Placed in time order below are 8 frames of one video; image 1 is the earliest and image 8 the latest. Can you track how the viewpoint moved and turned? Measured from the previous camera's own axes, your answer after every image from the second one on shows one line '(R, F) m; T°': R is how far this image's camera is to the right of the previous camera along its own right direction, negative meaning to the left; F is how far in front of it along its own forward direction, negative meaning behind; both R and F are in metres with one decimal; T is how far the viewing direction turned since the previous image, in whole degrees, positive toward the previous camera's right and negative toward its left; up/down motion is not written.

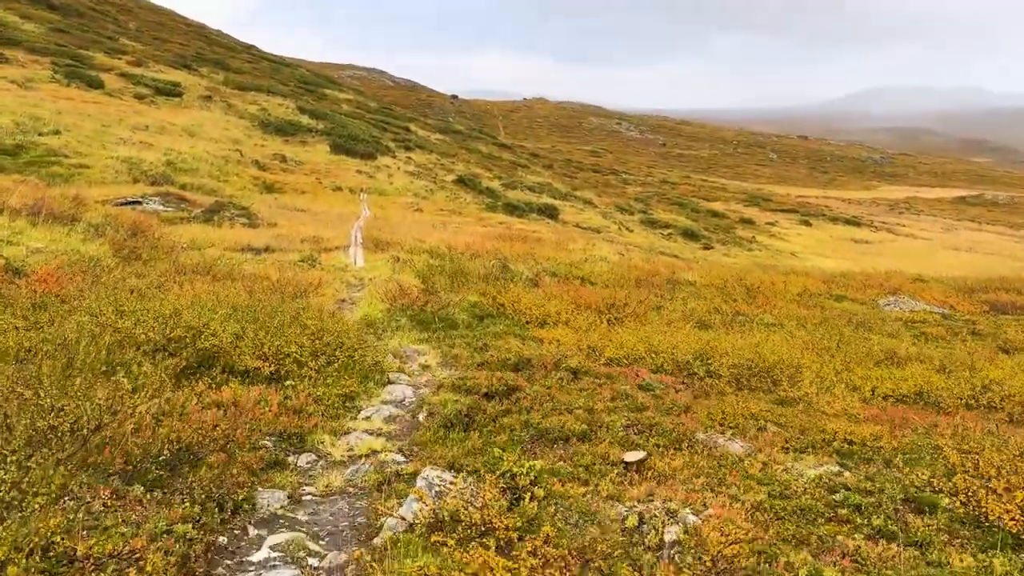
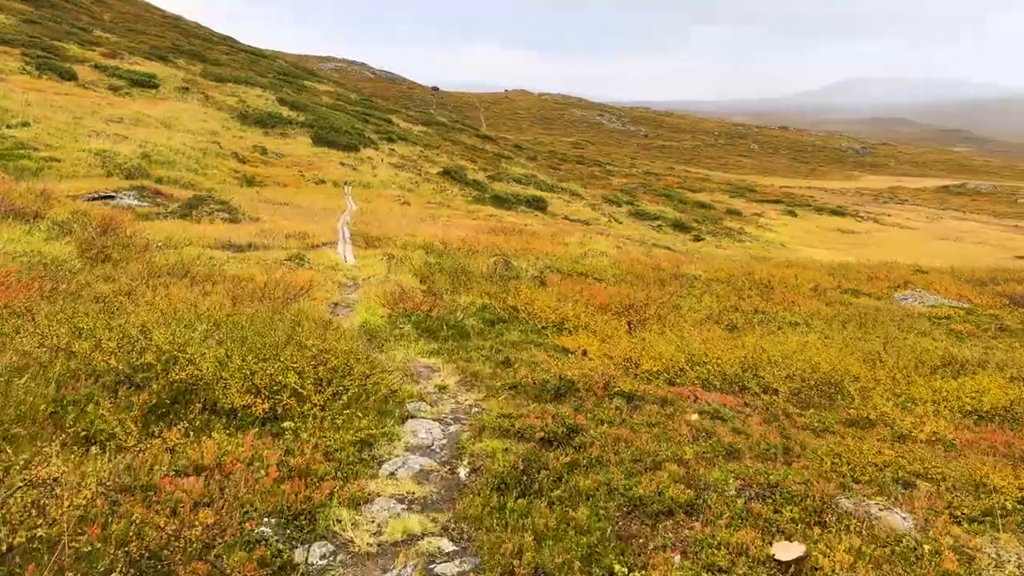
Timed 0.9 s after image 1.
(-0.6, +1.6) m; +1°
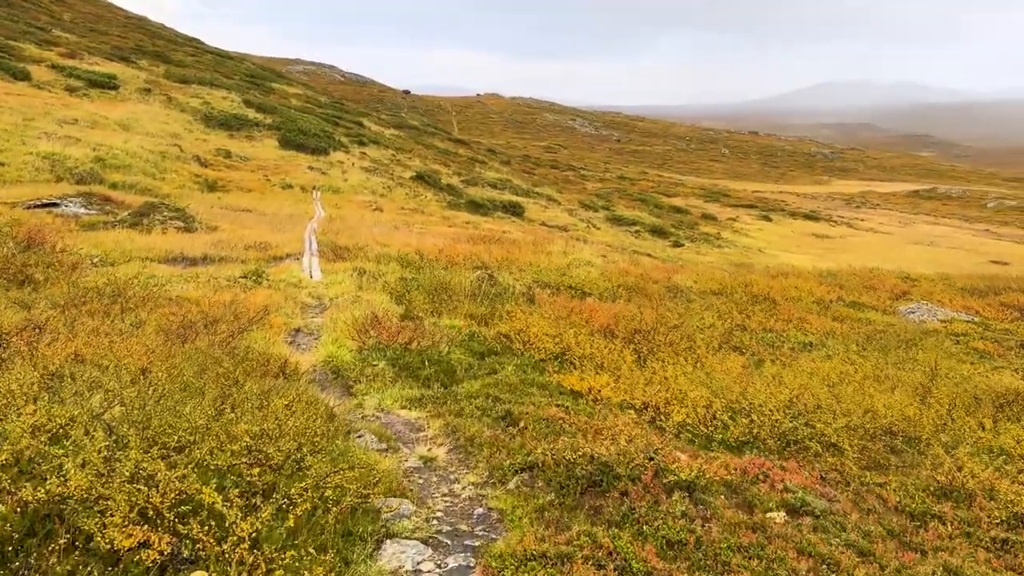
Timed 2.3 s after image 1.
(-0.3, +2.2) m; +2°
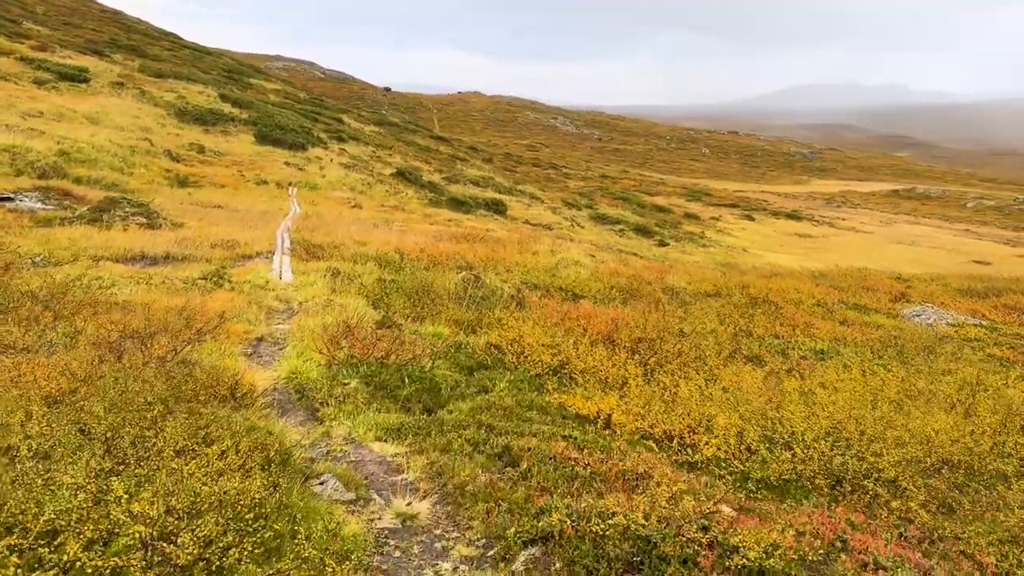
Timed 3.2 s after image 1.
(-0.2, +1.5) m; +1°
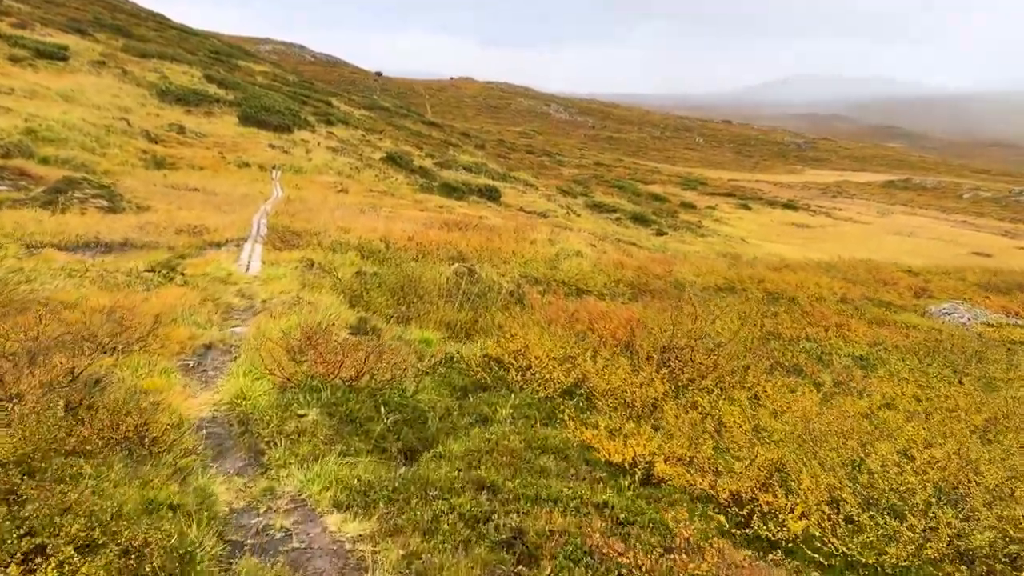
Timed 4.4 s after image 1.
(-0.1, +2.2) m; +1°
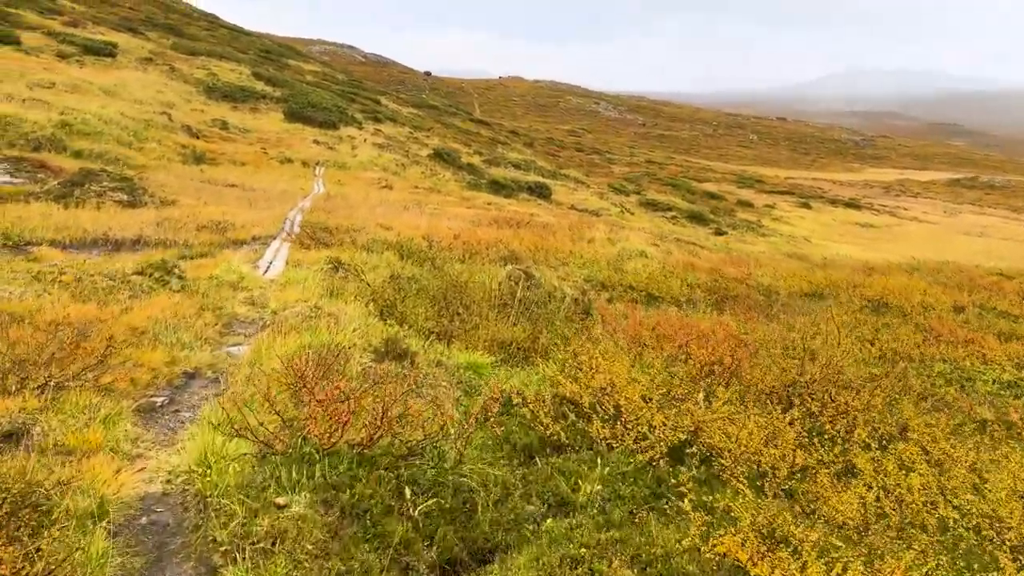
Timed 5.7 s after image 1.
(-0.3, +2.6) m; -3°
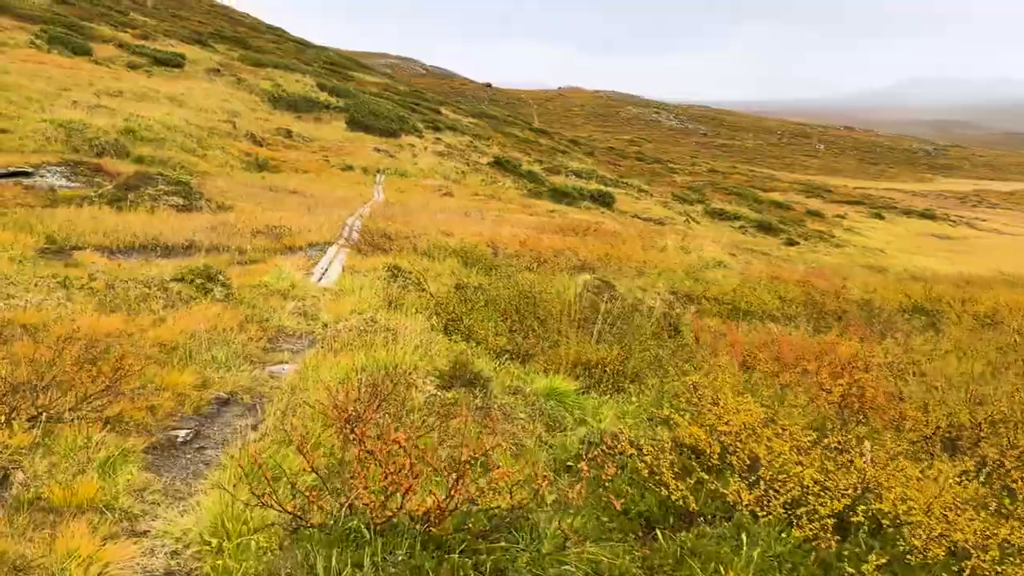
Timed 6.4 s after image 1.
(-0.3, +1.4) m; -4°
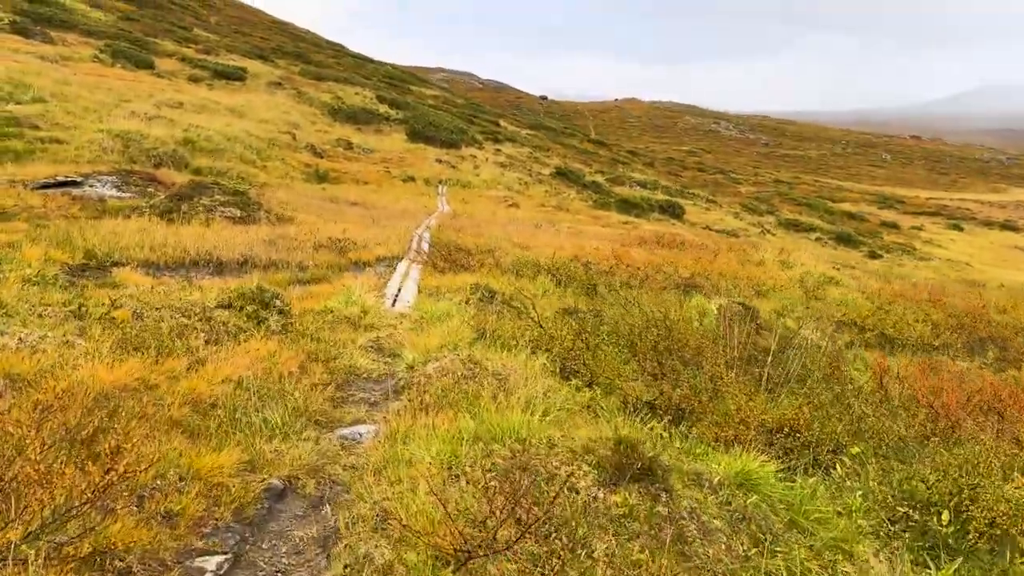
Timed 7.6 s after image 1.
(-0.7, +2.2) m; -4°
